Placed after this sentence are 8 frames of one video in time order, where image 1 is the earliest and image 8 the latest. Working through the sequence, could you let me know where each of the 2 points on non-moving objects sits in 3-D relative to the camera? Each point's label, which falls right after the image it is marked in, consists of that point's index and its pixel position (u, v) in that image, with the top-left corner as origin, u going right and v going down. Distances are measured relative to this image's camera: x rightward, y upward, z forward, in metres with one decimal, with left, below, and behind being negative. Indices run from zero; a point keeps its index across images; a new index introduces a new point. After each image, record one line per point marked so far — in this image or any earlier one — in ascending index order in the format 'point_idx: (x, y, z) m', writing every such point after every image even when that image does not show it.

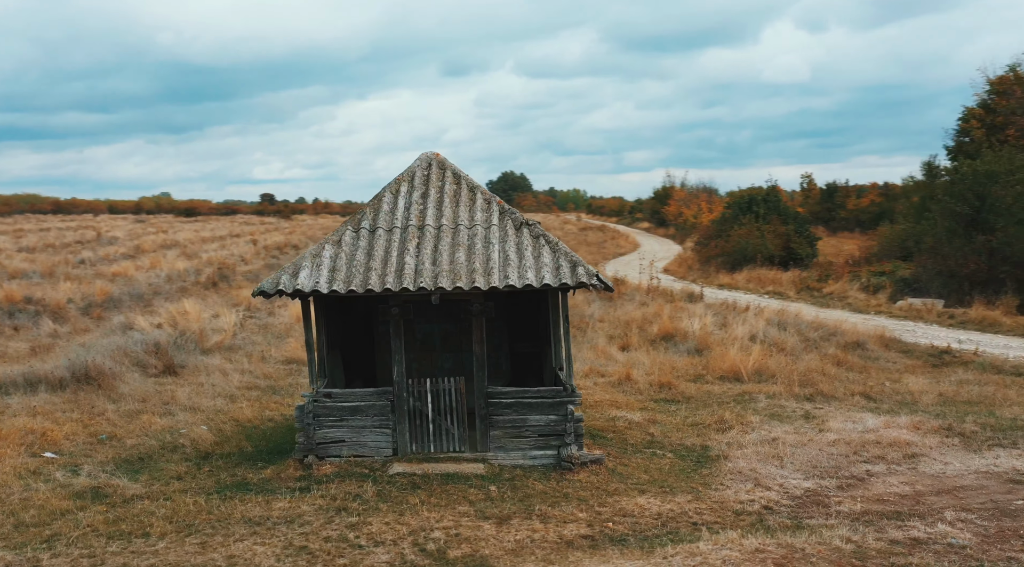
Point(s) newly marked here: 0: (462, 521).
0: (-0.5, -2.4, +11.1) m
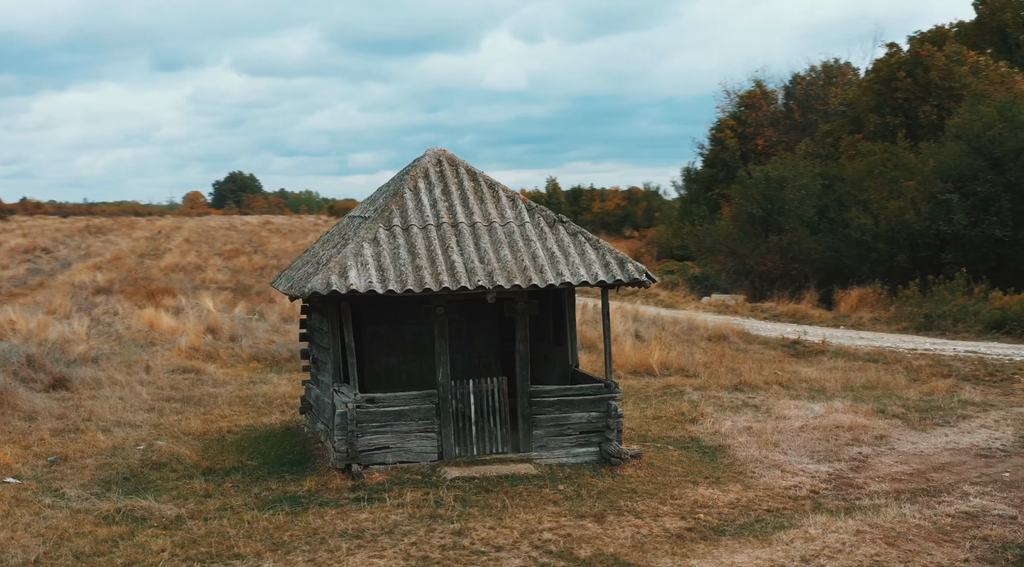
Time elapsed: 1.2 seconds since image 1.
0: (+0.5, -2.4, +11.0) m
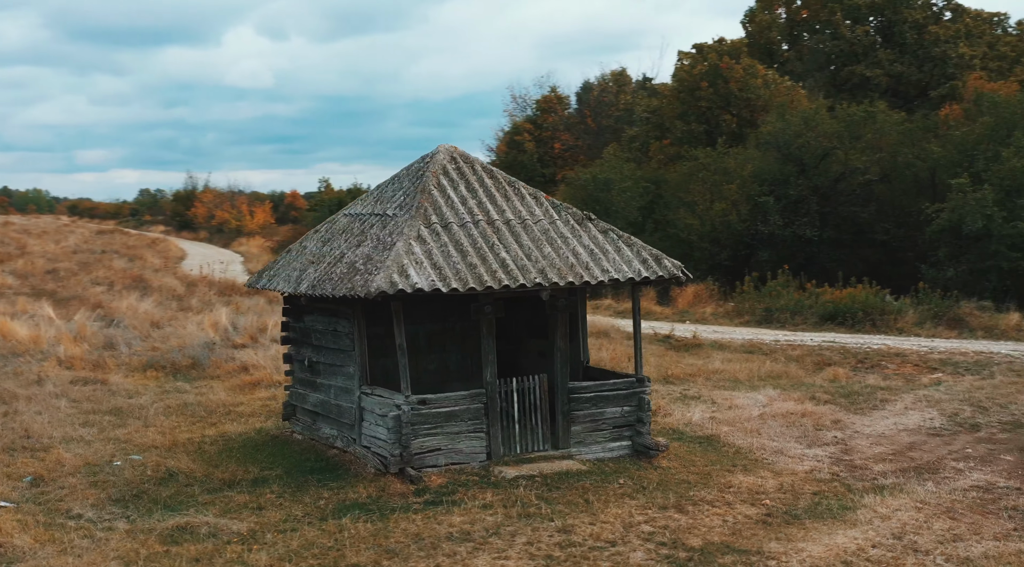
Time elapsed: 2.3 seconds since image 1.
0: (+1.4, -2.3, +11.2) m
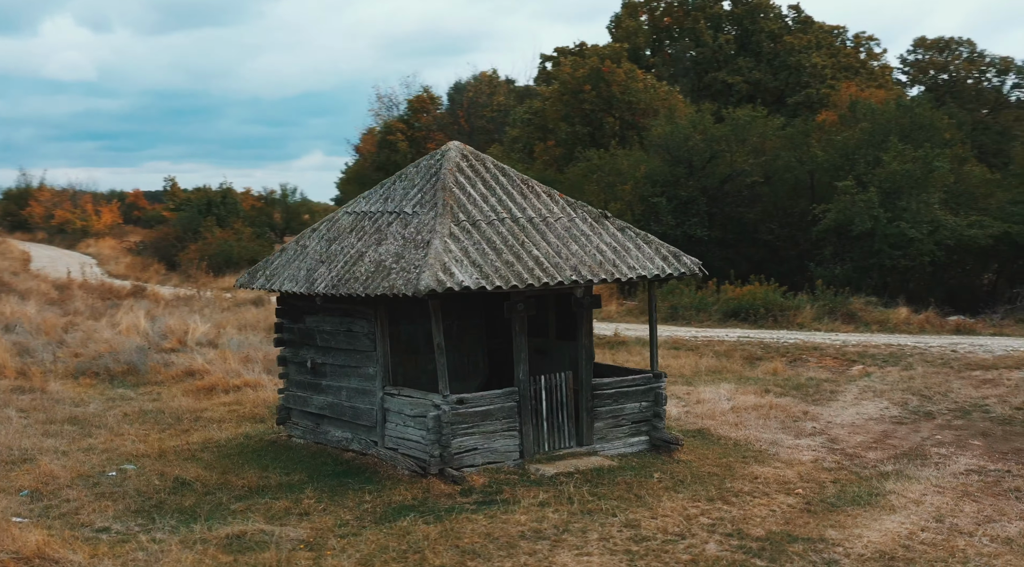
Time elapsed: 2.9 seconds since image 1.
0: (+2.0, -2.3, +11.4) m
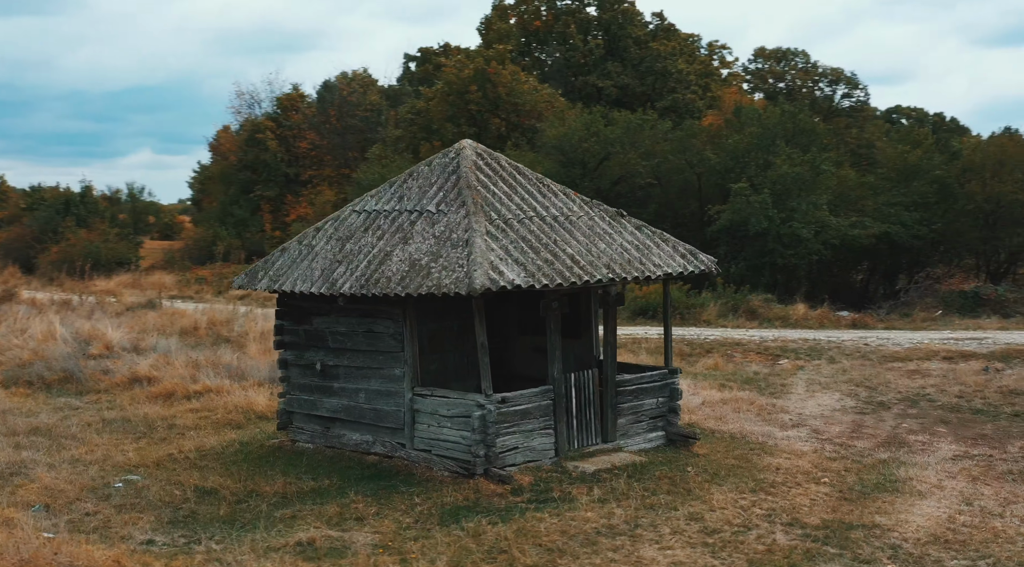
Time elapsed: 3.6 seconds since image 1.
0: (+2.5, -2.2, +11.7) m
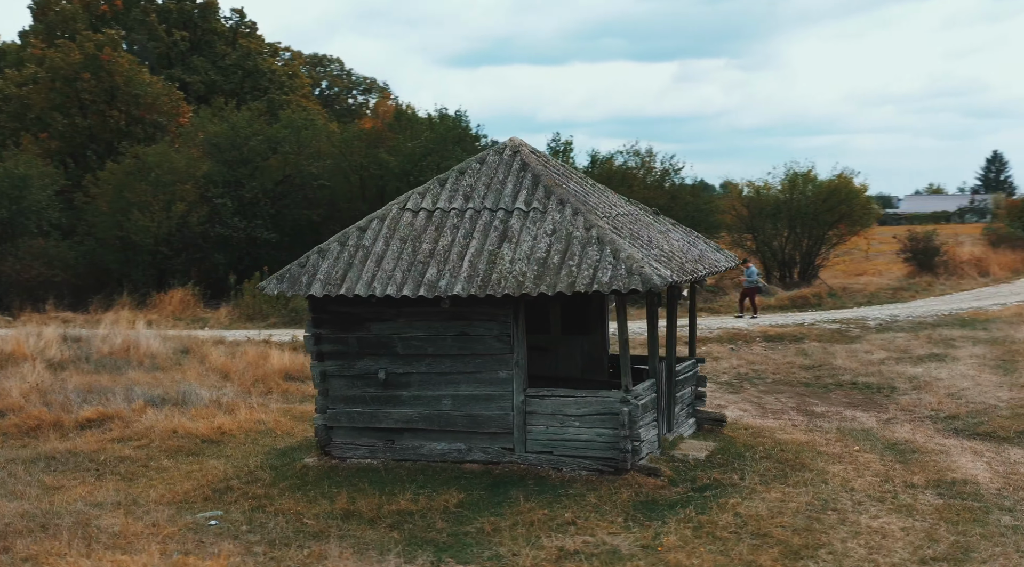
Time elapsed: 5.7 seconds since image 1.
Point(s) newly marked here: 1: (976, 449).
0: (+3.9, -2.1, +13.0) m
1: (+6.0, -2.1, +14.6) m
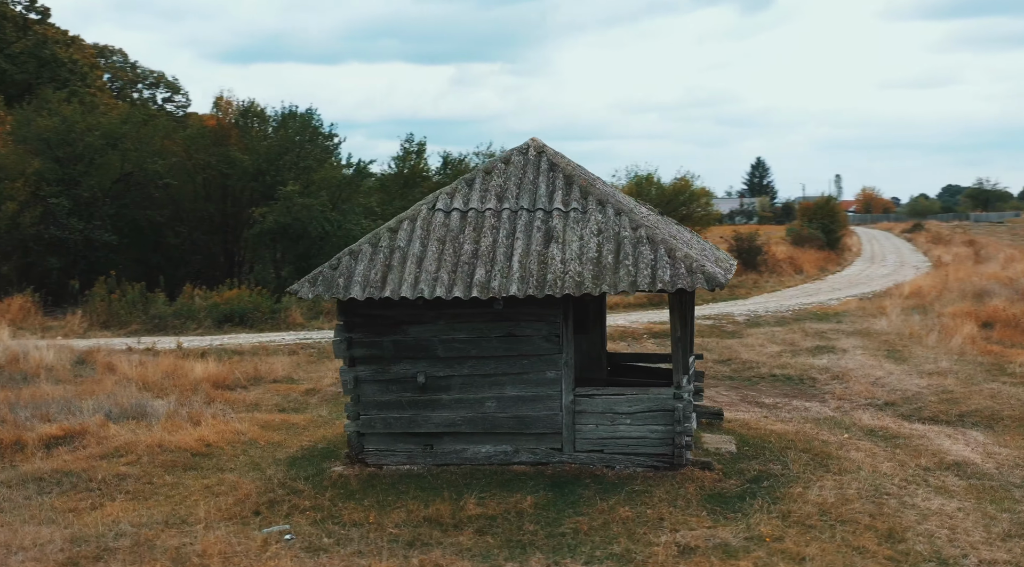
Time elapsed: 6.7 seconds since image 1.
0: (+4.3, -2.1, +13.8) m
1: (+6.1, -2.1, +15.7) m
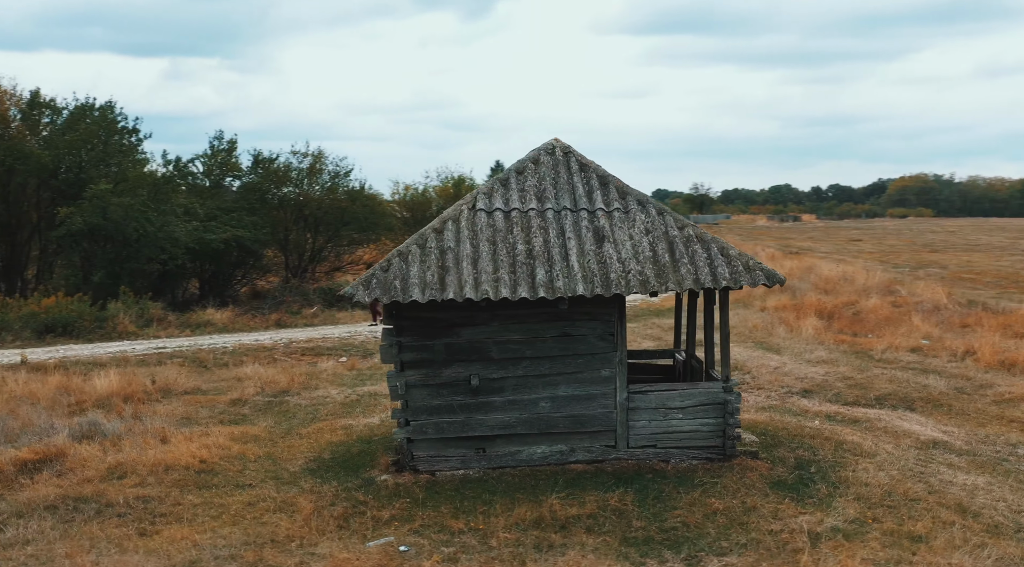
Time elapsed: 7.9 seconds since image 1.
0: (+4.5, -2.0, +14.7) m
1: (+5.8, -2.0, +17.0) m
